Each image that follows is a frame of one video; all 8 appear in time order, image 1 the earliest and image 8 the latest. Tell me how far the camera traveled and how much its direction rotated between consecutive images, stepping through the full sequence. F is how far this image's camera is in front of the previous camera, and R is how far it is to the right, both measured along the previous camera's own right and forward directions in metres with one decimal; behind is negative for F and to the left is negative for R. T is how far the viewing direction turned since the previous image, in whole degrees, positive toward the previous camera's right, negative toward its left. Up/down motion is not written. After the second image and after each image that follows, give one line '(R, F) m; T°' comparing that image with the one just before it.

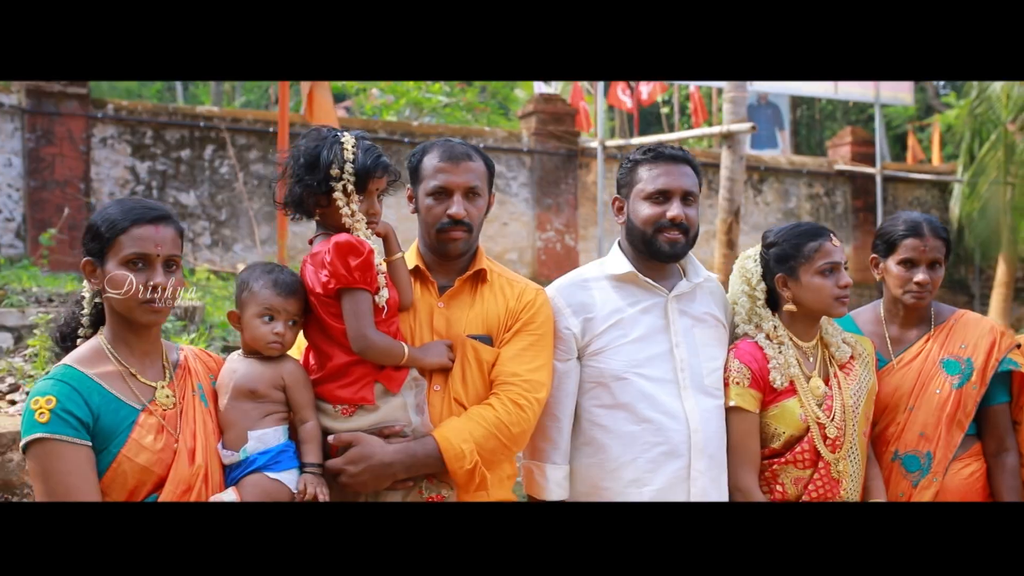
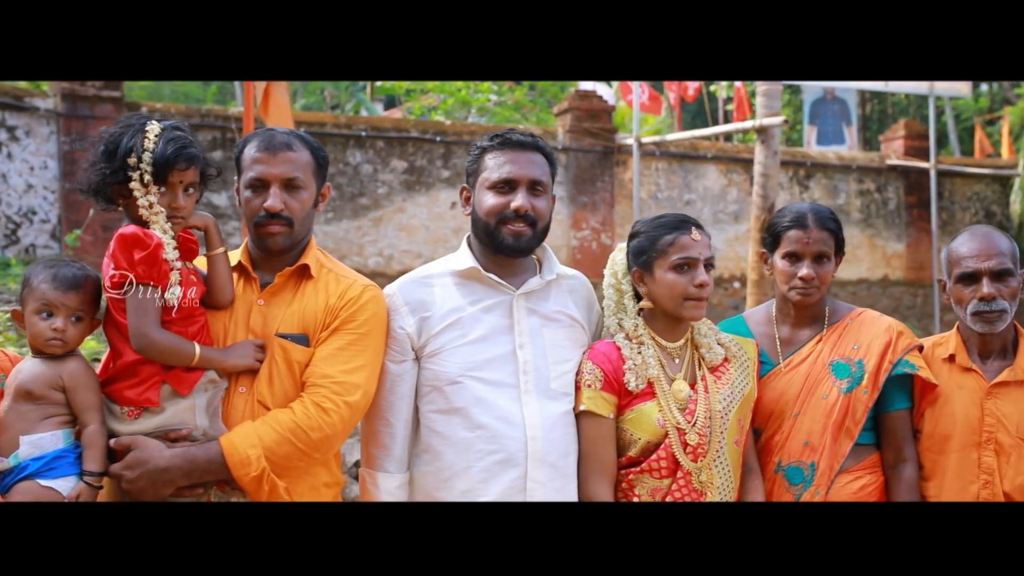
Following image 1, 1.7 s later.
(+0.8, +0.2) m; -4°
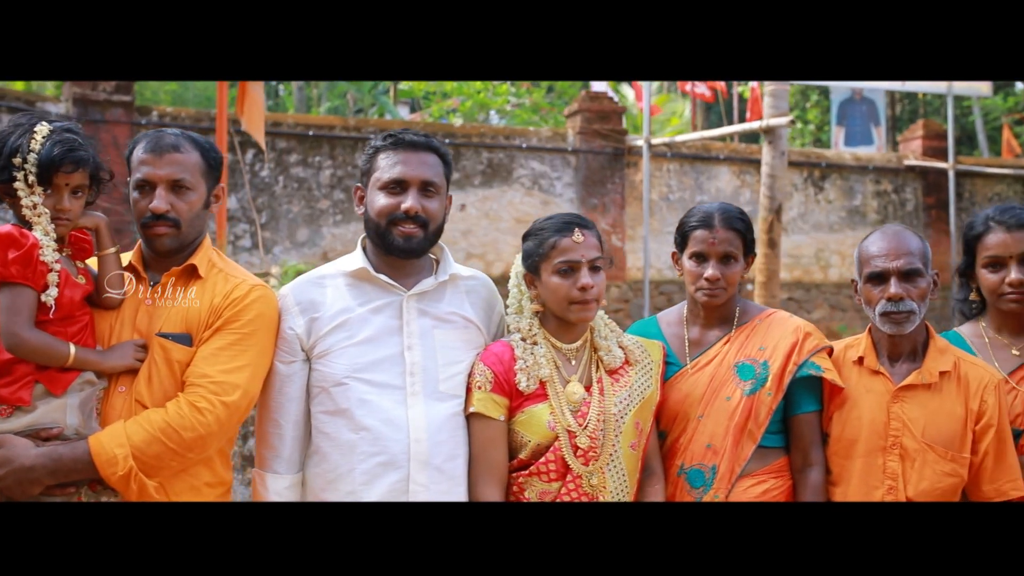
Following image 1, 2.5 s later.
(+0.5, 0.0) m; -2°
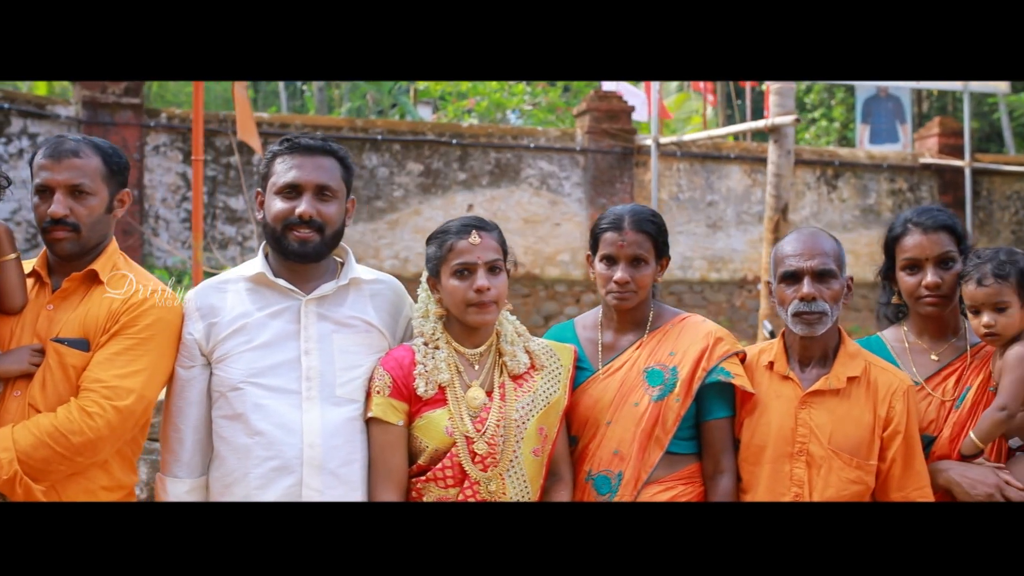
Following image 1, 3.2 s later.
(+0.4, 0.0) m; -2°
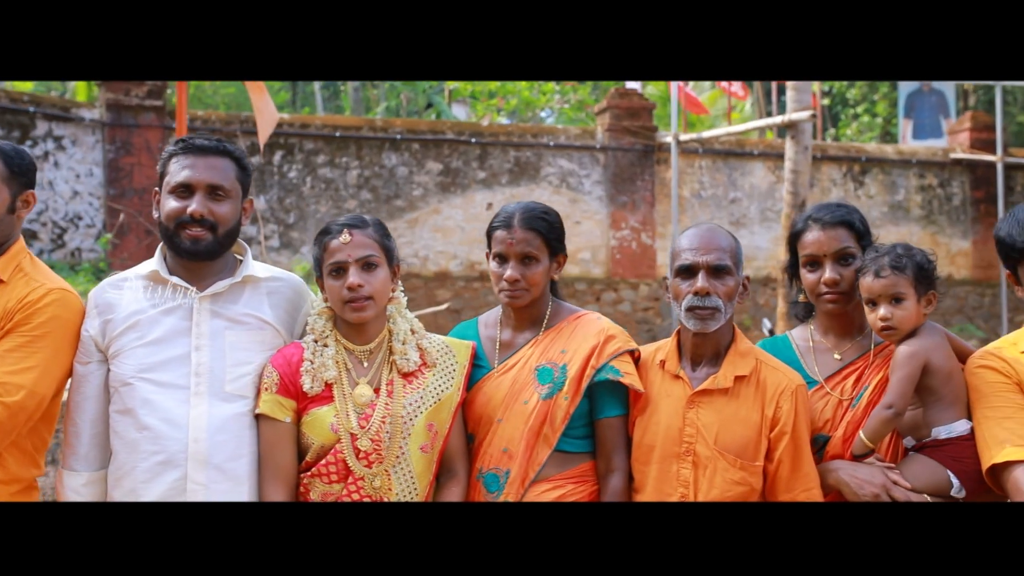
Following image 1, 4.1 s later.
(+0.6, 0.0) m; -3°
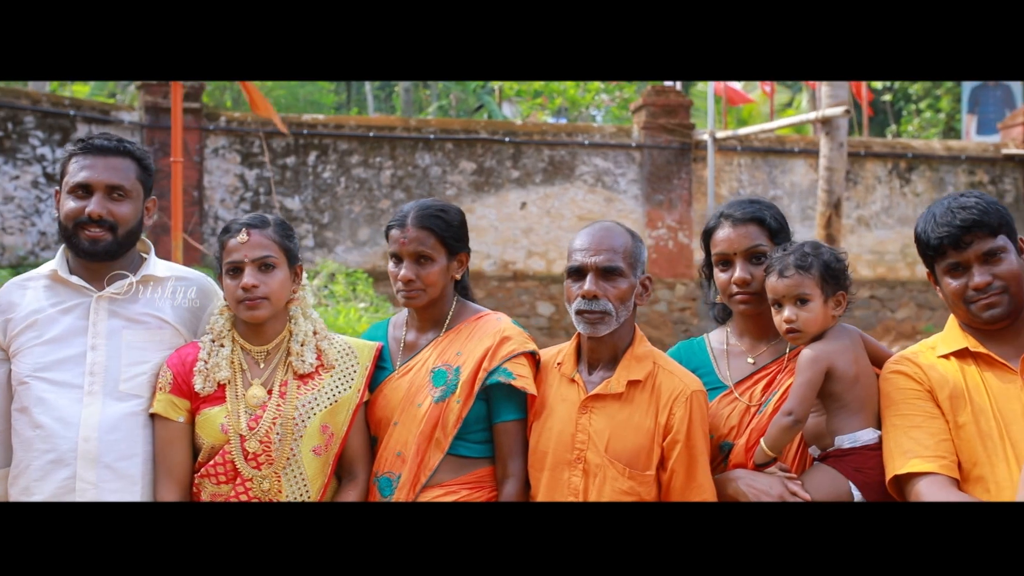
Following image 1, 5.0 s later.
(+0.6, +0.1) m; -4°
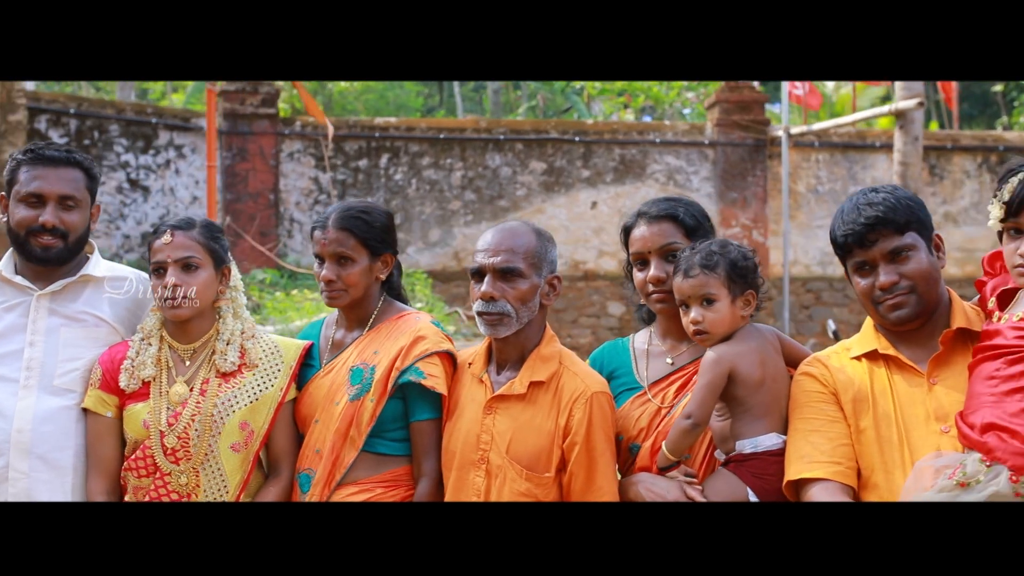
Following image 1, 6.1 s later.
(+0.7, 0.0) m; -6°
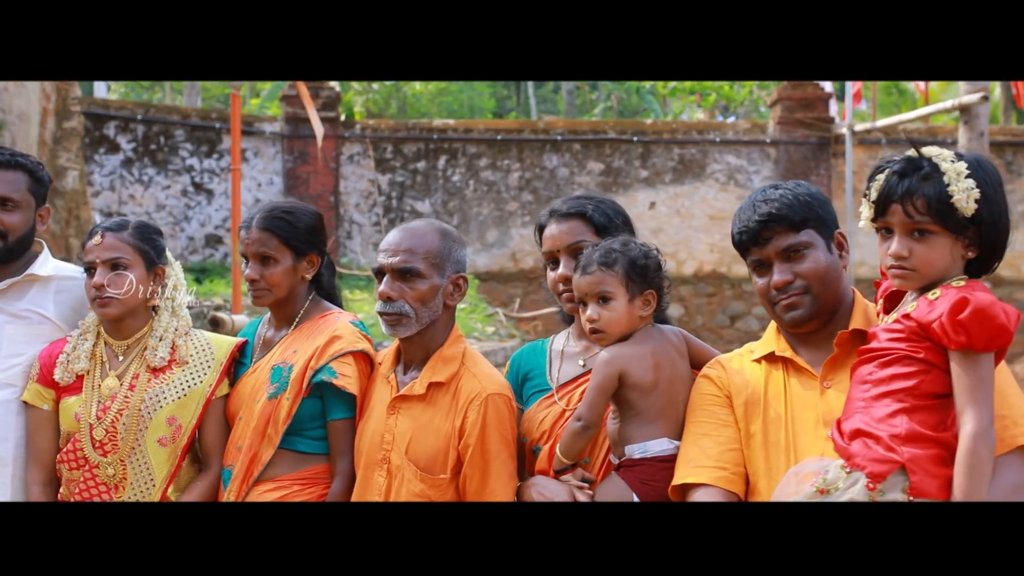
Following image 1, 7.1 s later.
(+0.6, +0.1) m; -5°
